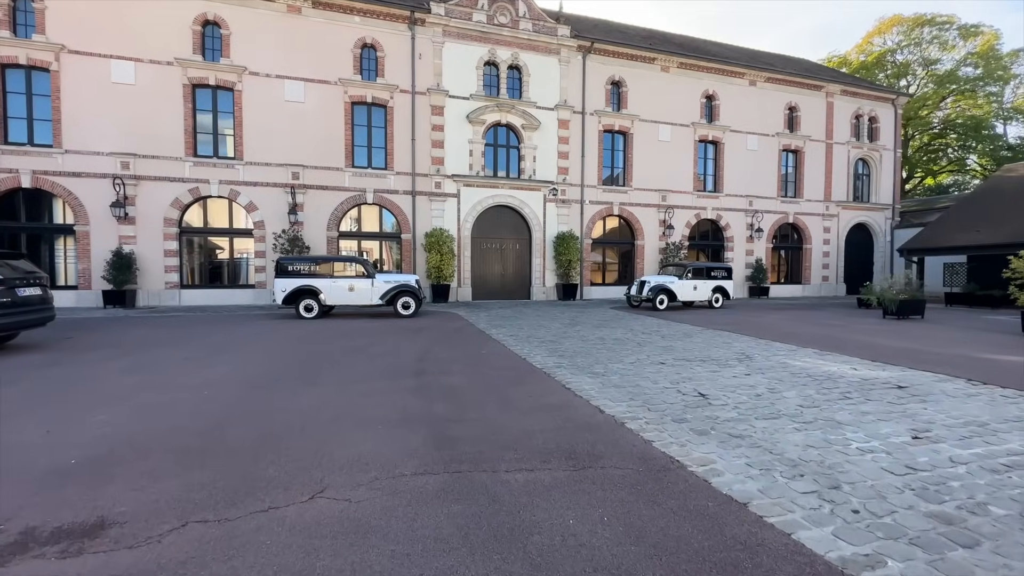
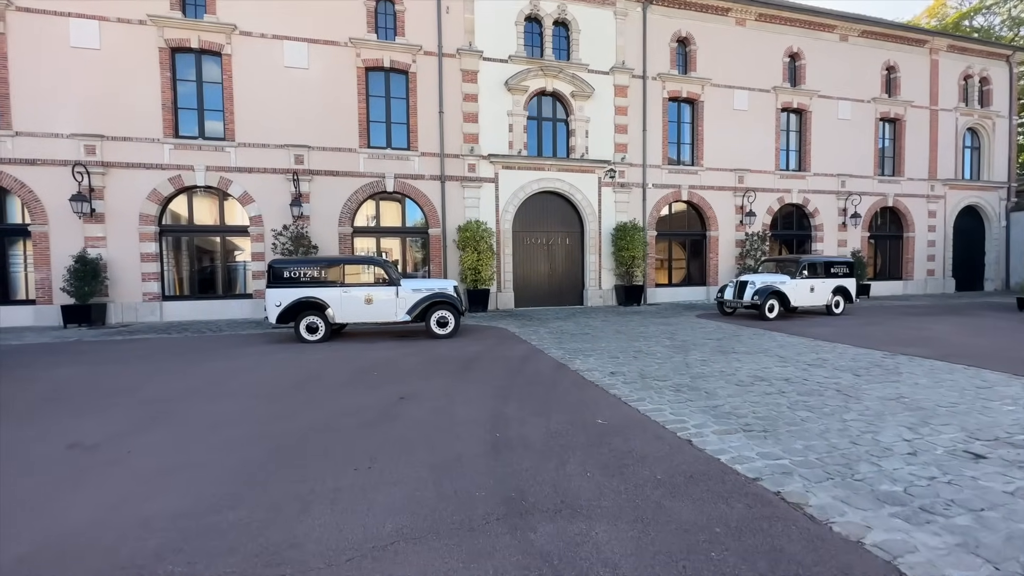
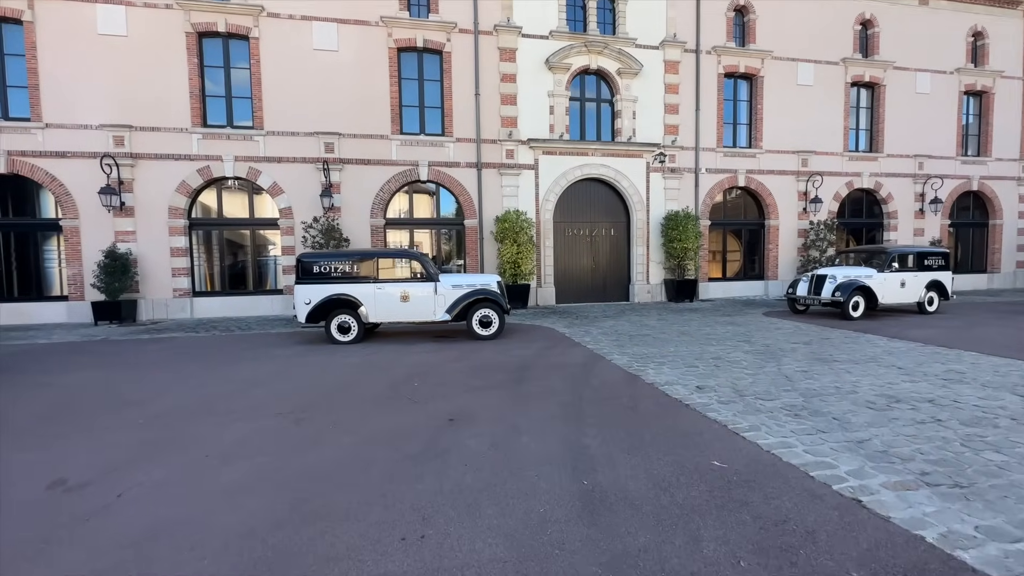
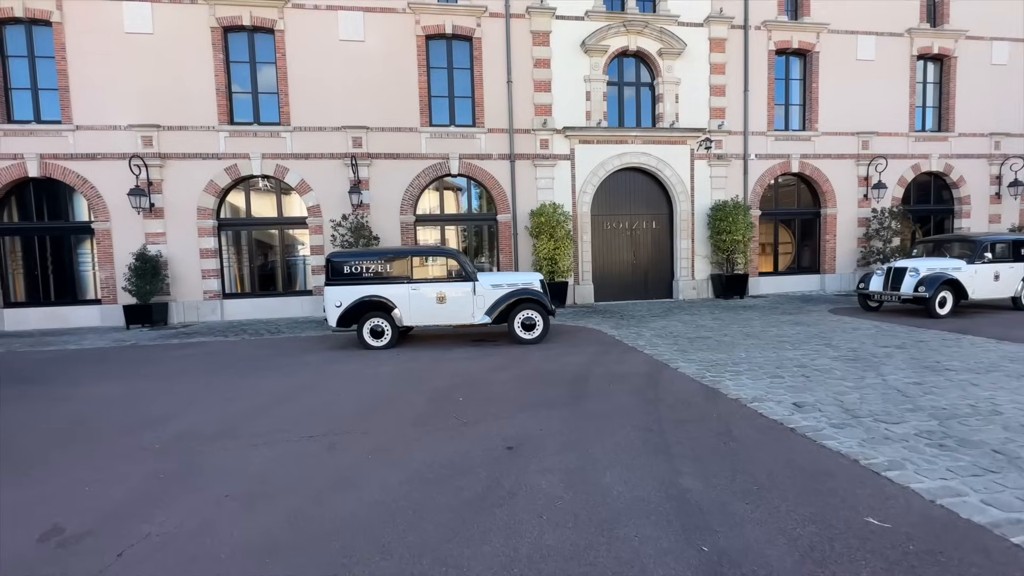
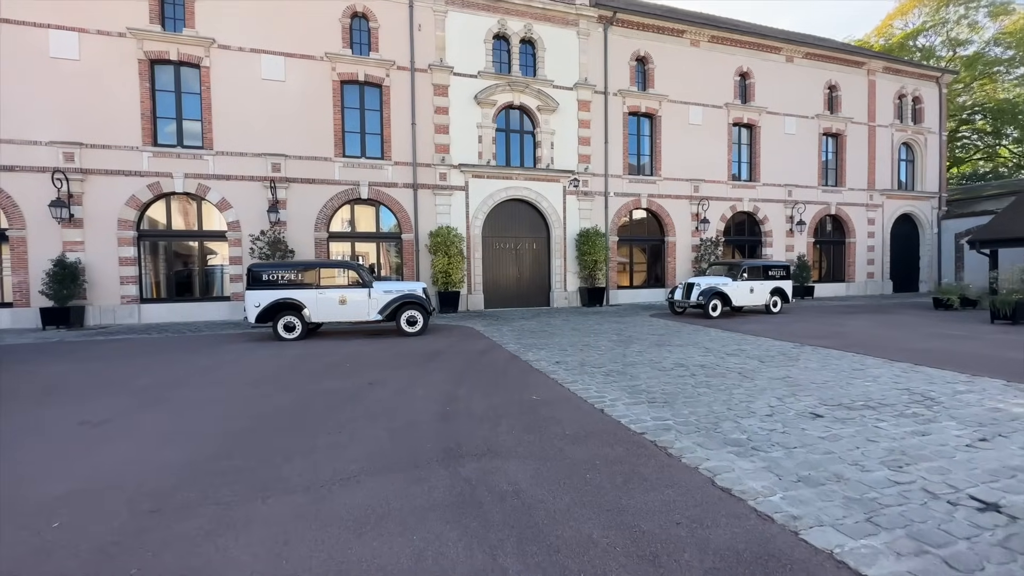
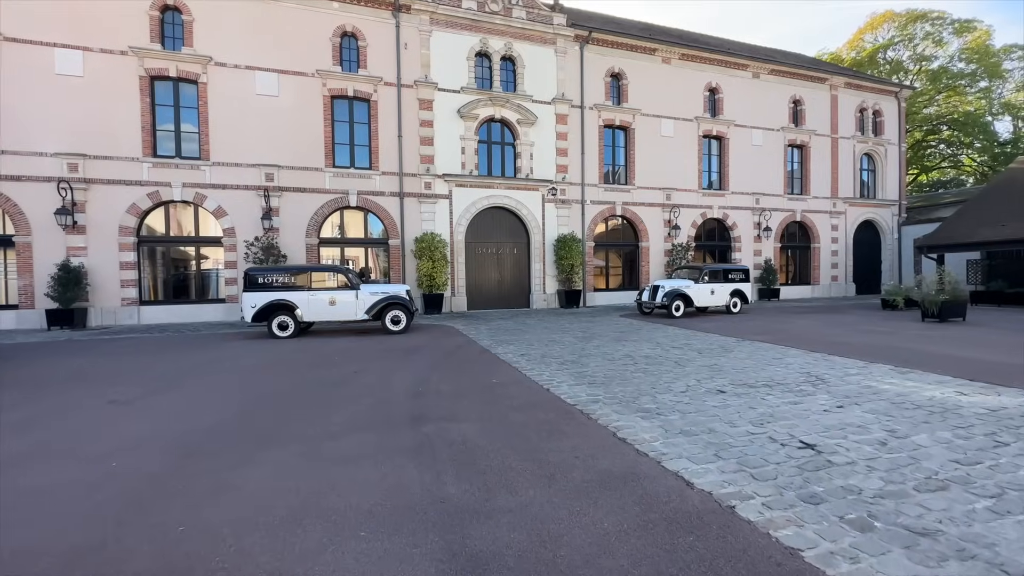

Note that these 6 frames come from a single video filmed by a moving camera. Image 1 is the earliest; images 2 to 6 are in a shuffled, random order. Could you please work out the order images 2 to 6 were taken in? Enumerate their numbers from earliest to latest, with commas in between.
6, 5, 2, 3, 4
